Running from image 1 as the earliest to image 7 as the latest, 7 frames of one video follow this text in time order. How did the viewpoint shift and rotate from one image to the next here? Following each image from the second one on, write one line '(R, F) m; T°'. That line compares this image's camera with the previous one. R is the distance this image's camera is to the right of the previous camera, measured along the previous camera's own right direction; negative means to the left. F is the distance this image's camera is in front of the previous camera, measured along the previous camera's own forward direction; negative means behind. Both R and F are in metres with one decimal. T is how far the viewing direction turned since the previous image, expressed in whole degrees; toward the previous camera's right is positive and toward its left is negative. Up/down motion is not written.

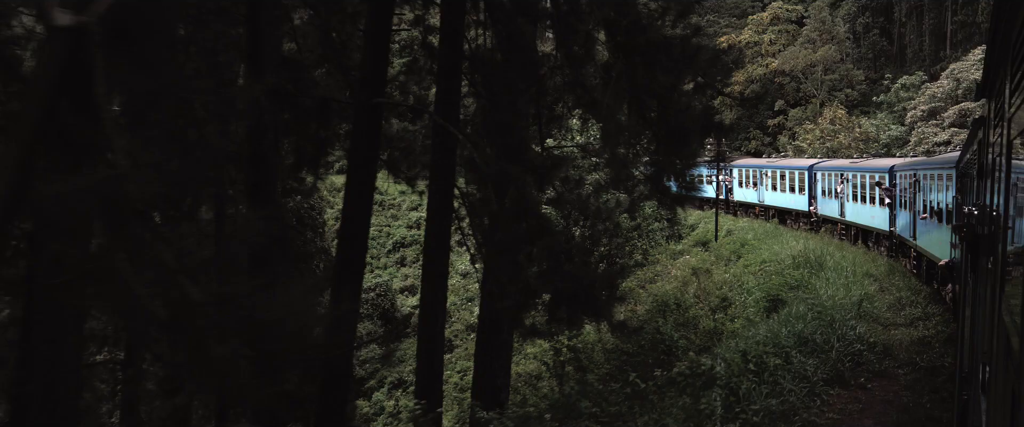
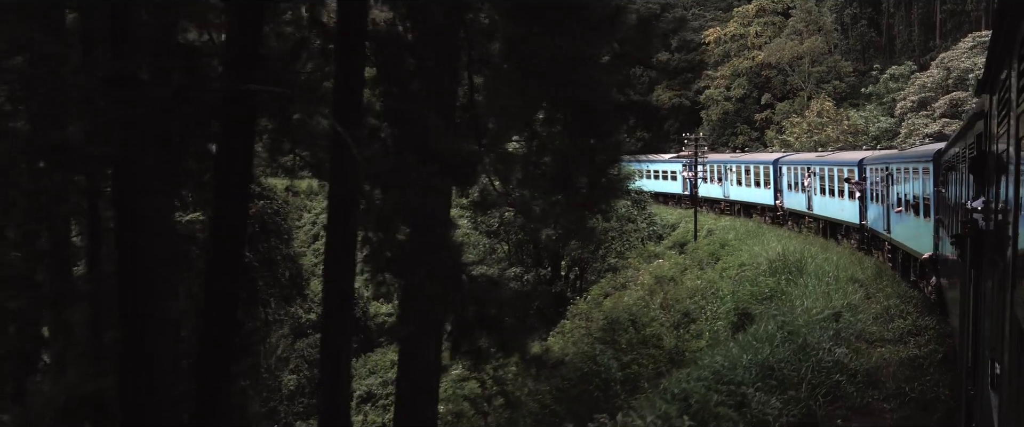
(+0.5, +1.1) m; 0°
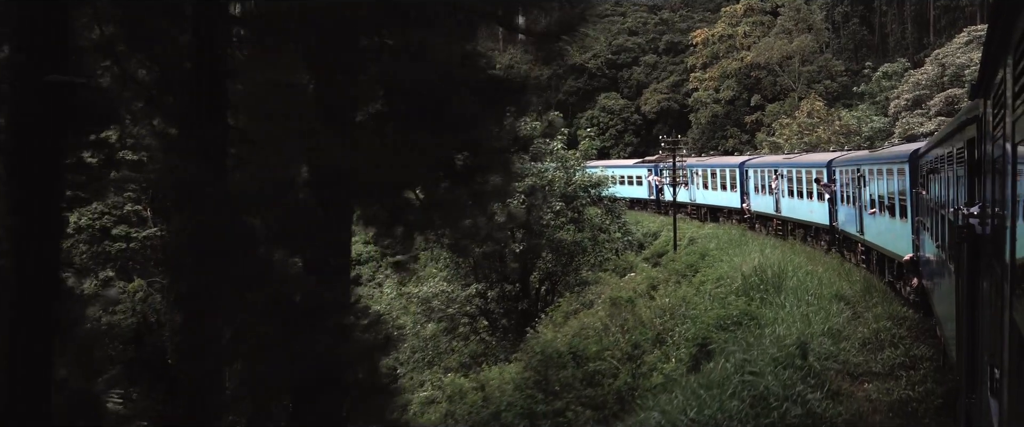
(+0.5, +1.2) m; 0°
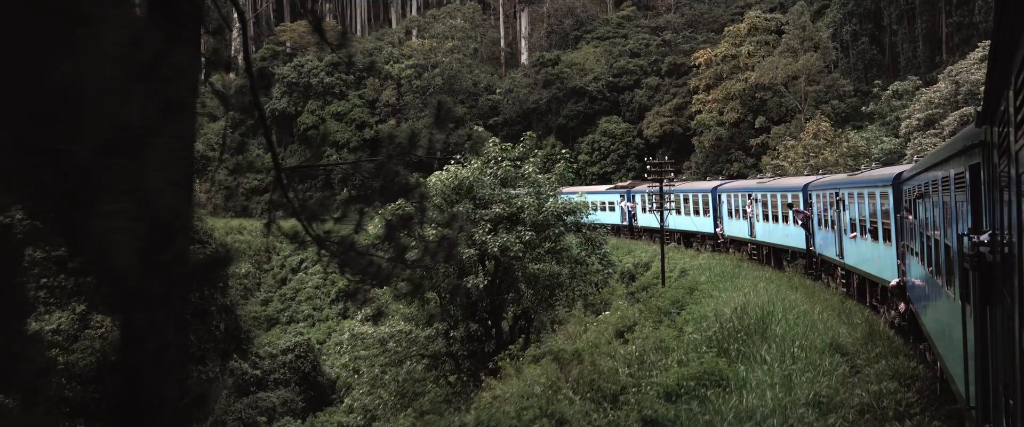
(+0.6, +1.4) m; -1°
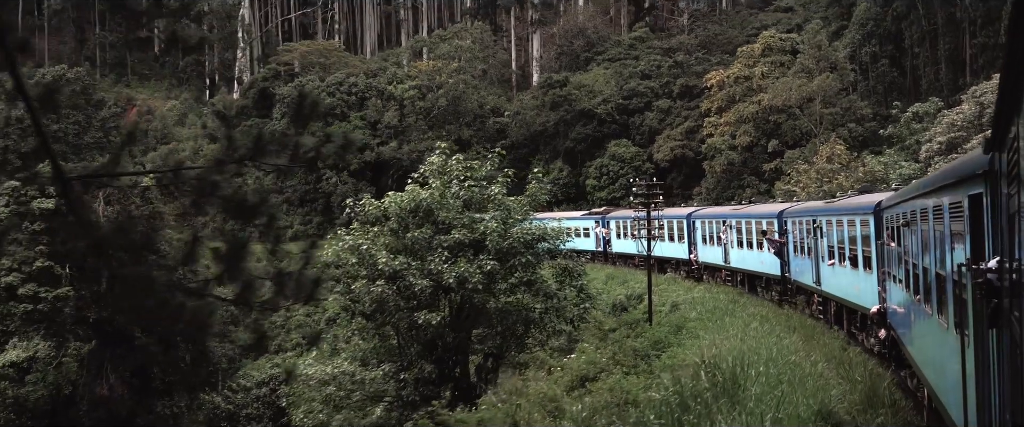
(+0.6, +1.5) m; -1°
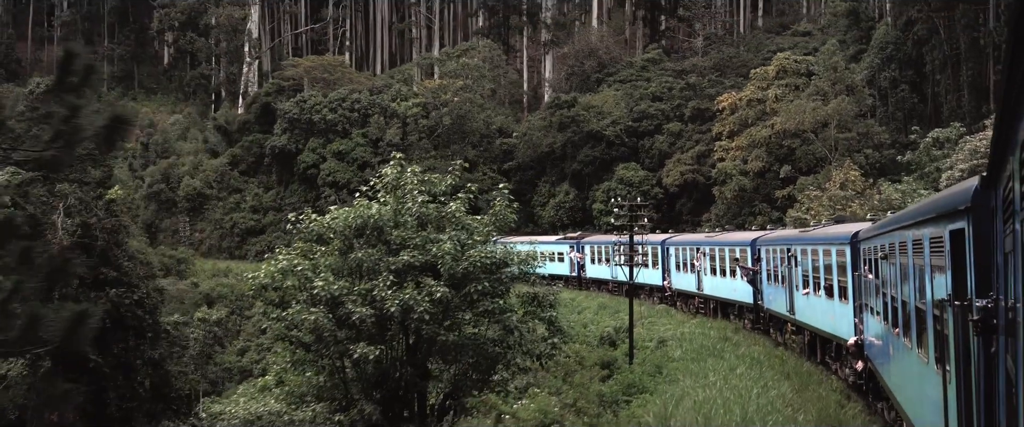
(+0.5, +1.4) m; -1°
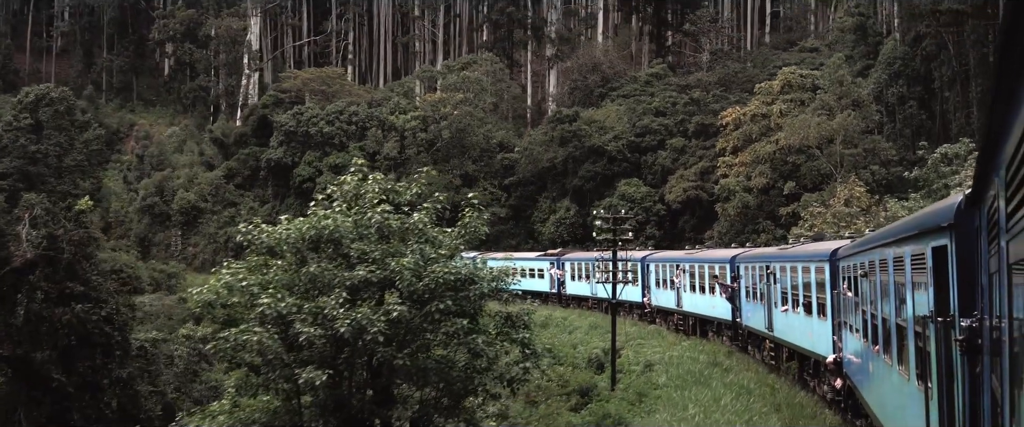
(+0.3, +0.8) m; 0°
